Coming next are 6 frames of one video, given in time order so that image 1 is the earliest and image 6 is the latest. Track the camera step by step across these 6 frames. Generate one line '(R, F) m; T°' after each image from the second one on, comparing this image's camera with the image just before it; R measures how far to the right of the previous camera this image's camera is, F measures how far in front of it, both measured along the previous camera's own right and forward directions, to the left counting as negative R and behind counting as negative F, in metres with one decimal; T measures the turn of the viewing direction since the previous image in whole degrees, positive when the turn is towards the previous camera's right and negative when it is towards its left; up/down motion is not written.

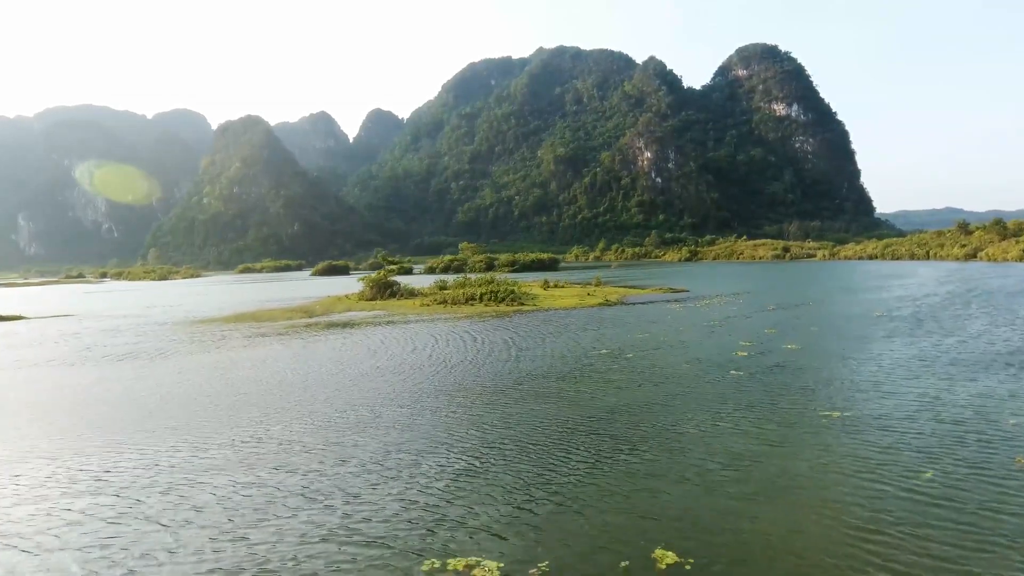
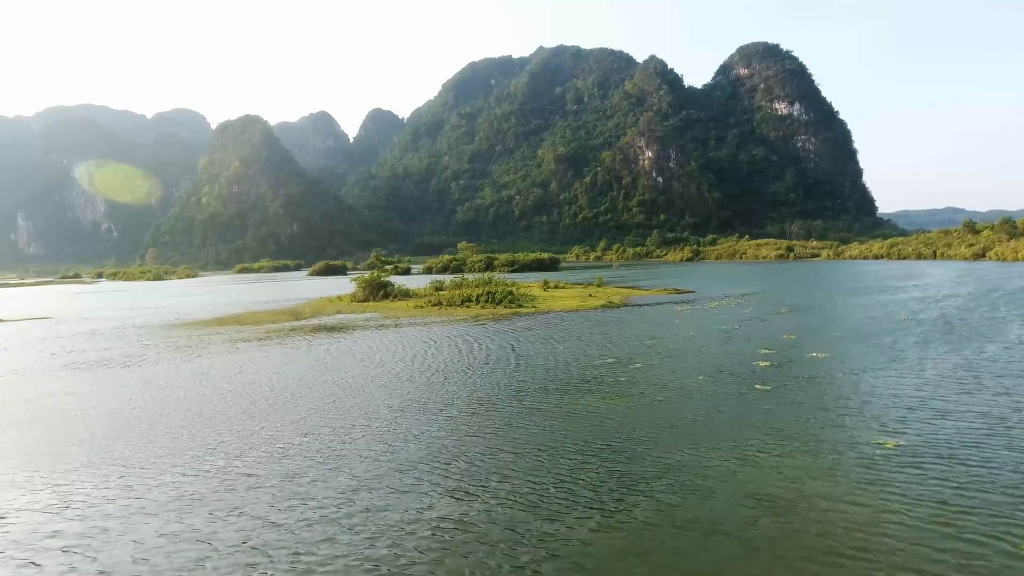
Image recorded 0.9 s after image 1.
(+0.1, +1.9) m; 0°
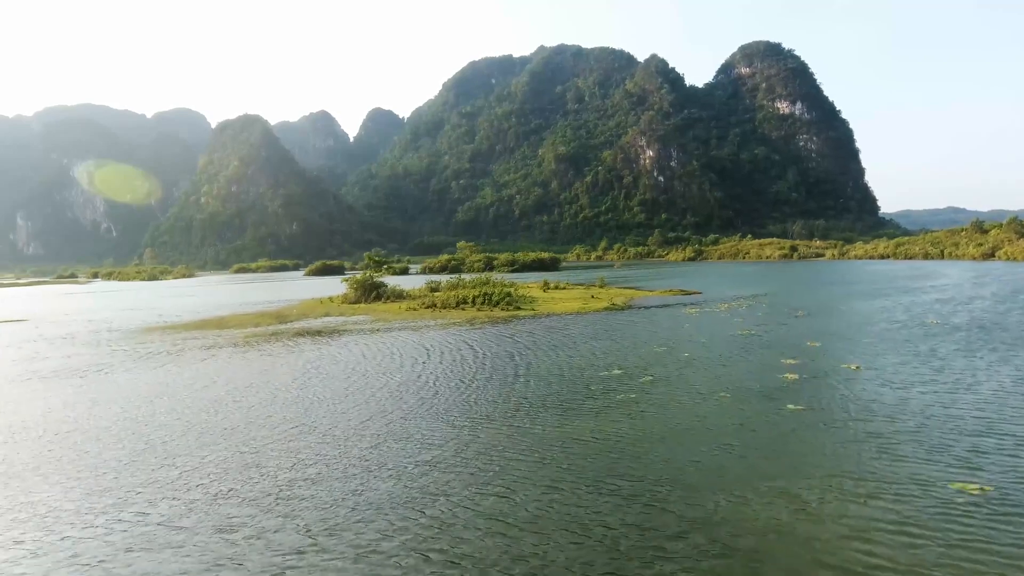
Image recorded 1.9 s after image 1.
(+0.2, +2.0) m; 0°
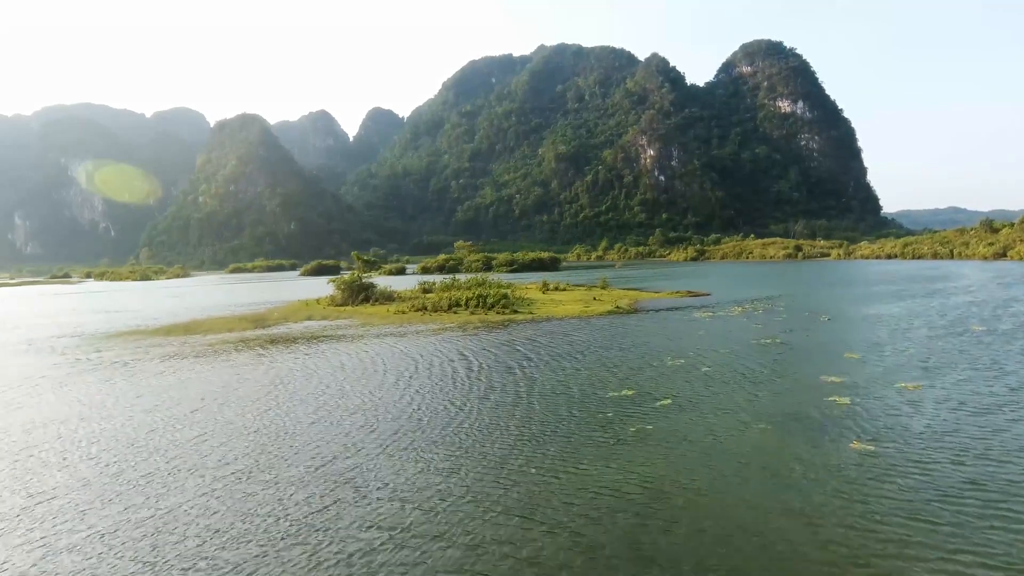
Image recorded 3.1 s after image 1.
(+0.2, +2.6) m; 0°
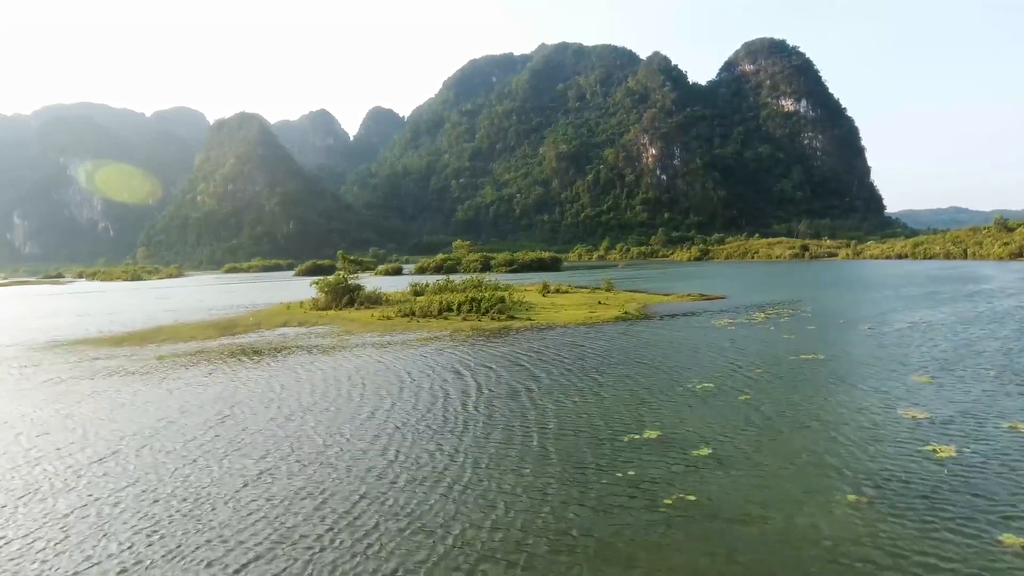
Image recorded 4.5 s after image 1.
(+0.2, +3.1) m; 0°
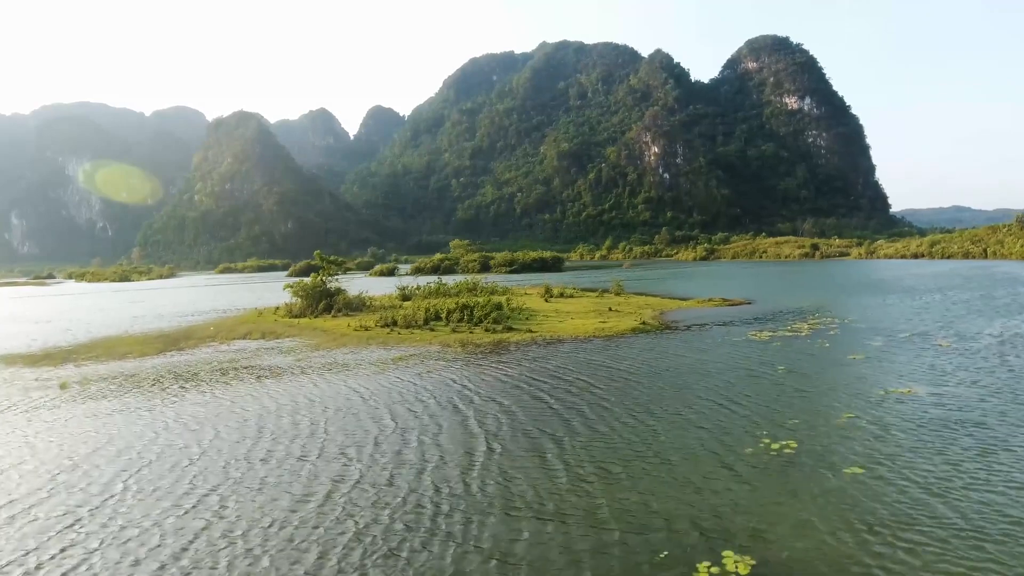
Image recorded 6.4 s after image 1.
(+0.1, +4.3) m; 0°
